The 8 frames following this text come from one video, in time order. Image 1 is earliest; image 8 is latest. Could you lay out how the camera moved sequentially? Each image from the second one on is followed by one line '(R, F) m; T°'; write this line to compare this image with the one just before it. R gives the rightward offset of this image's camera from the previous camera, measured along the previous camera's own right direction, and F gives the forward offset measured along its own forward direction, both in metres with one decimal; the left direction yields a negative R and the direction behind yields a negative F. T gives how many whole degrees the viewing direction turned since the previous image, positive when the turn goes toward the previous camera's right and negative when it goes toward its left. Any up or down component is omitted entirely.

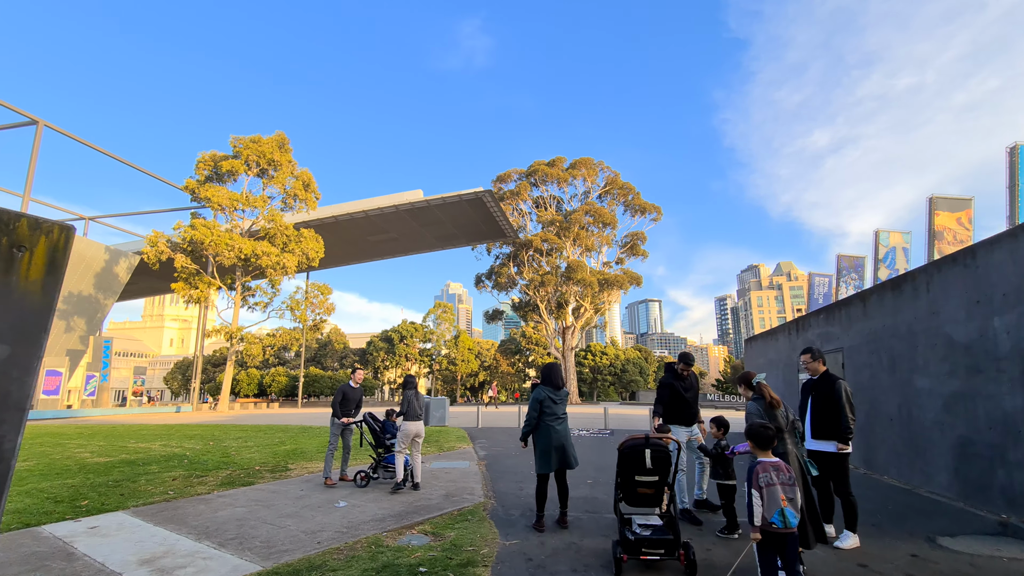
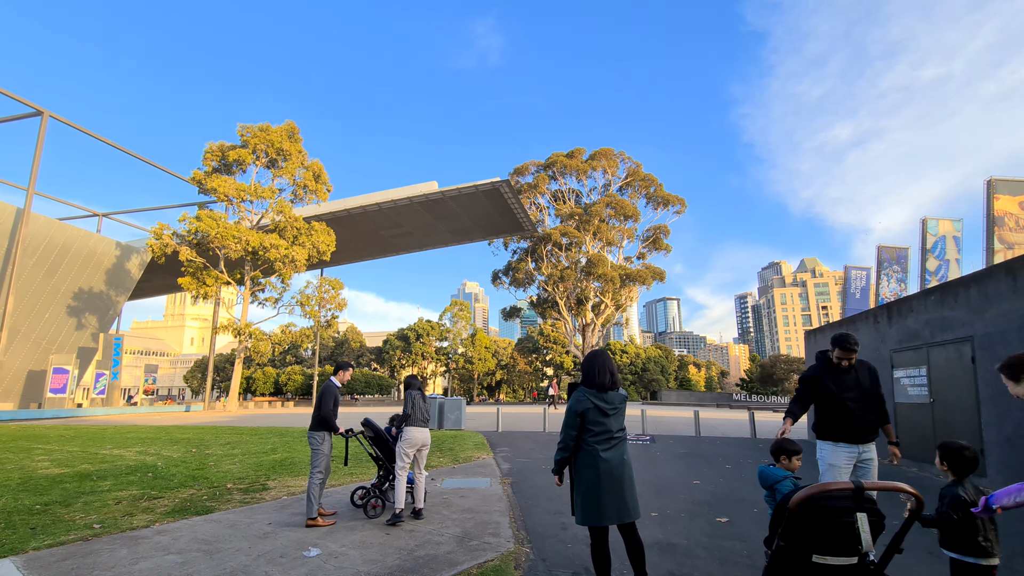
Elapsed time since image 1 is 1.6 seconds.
(-0.2, +1.7) m; -2°
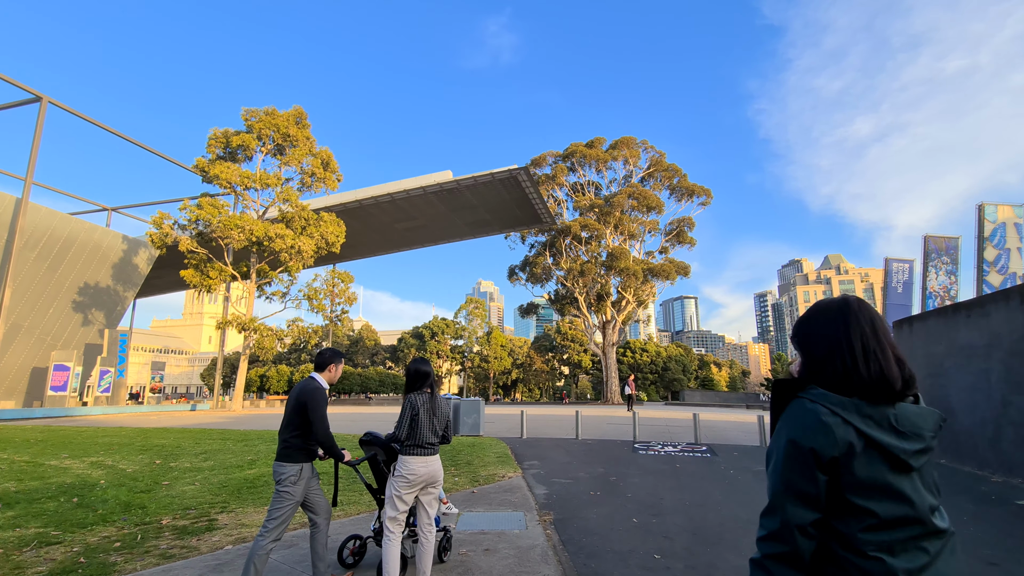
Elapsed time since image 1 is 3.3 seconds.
(-0.3, +2.0) m; -2°
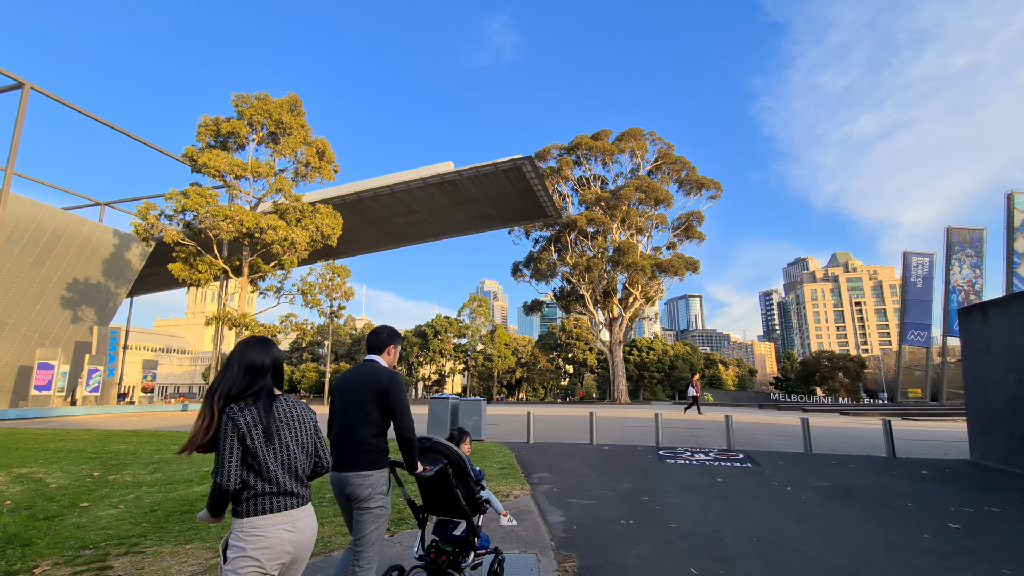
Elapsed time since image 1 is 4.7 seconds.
(0.0, +1.4) m; 0°
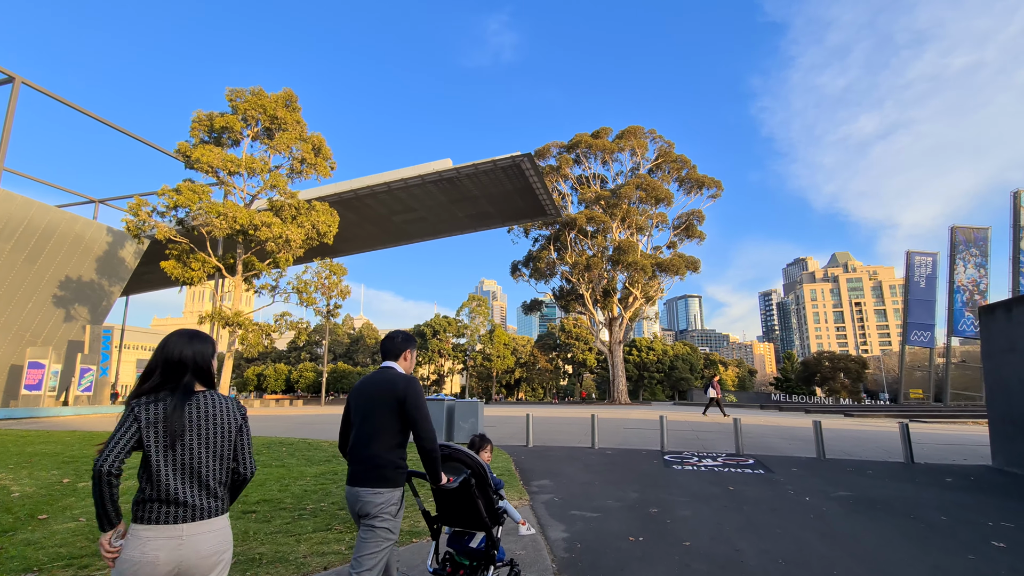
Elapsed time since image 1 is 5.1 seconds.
(0.0, +0.5) m; 0°
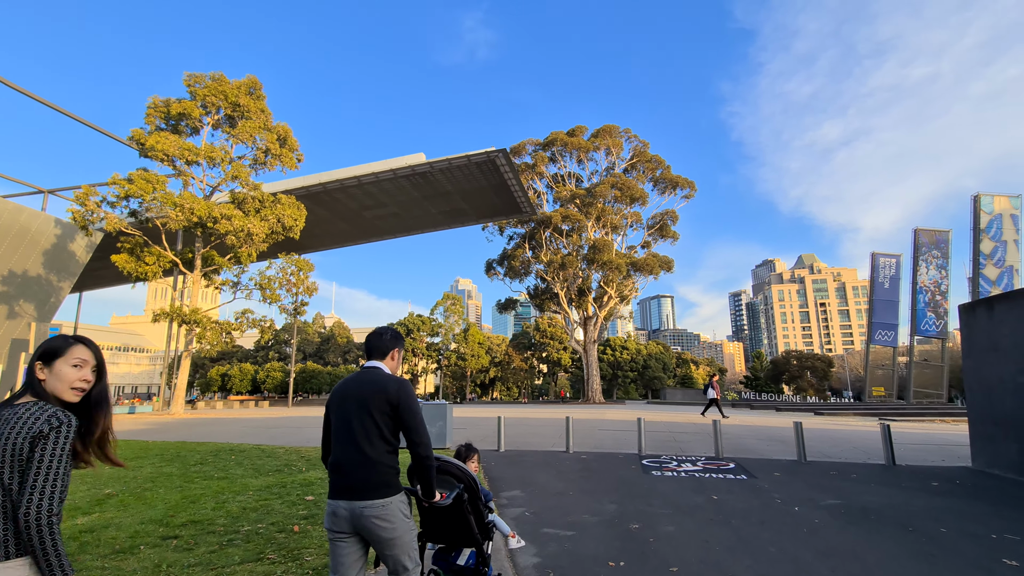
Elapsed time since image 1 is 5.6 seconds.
(+0.1, +0.6) m; +3°
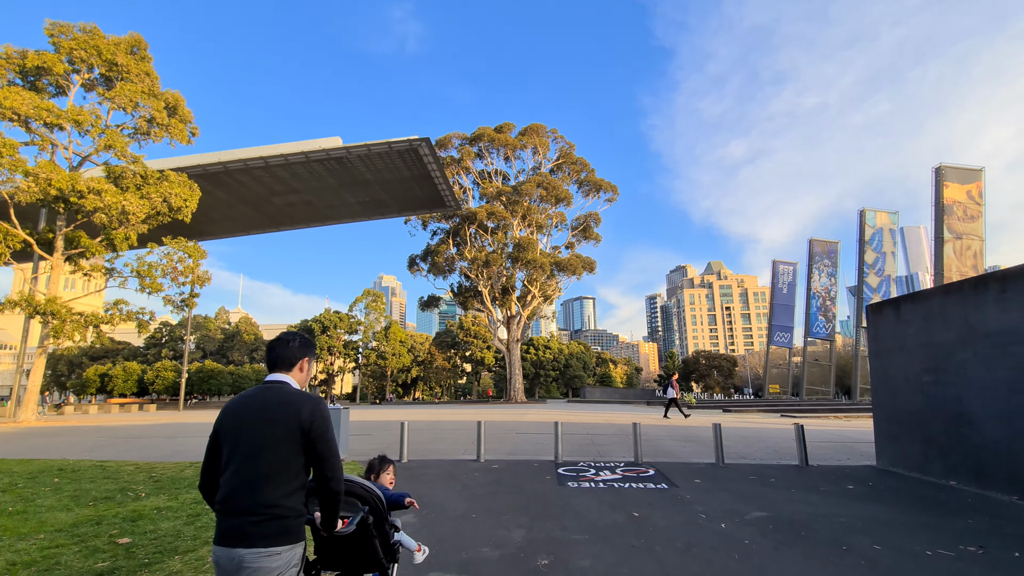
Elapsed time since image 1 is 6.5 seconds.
(+0.3, +1.0) m; +9°
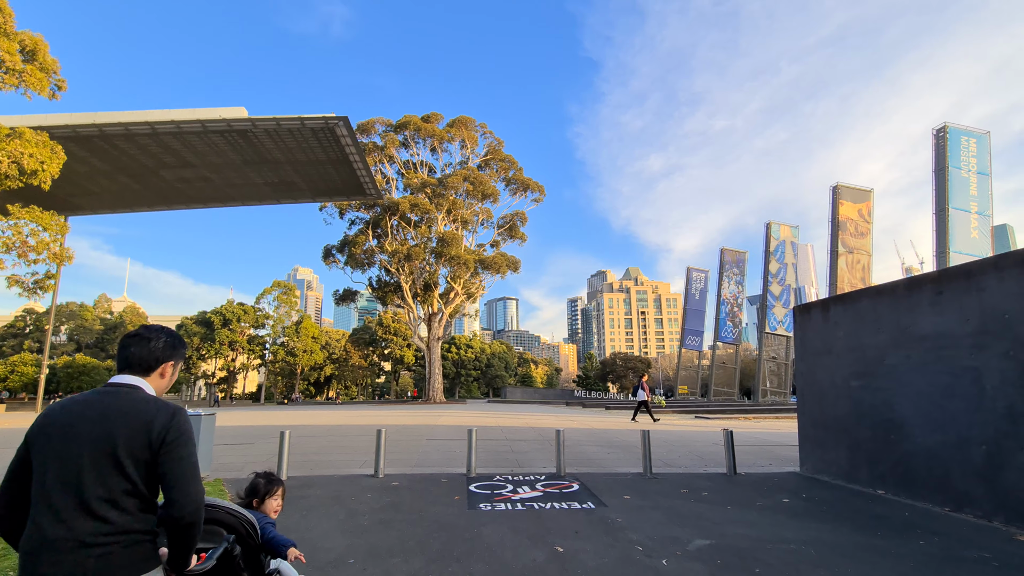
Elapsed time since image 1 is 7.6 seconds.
(+0.2, +1.1) m; +9°
